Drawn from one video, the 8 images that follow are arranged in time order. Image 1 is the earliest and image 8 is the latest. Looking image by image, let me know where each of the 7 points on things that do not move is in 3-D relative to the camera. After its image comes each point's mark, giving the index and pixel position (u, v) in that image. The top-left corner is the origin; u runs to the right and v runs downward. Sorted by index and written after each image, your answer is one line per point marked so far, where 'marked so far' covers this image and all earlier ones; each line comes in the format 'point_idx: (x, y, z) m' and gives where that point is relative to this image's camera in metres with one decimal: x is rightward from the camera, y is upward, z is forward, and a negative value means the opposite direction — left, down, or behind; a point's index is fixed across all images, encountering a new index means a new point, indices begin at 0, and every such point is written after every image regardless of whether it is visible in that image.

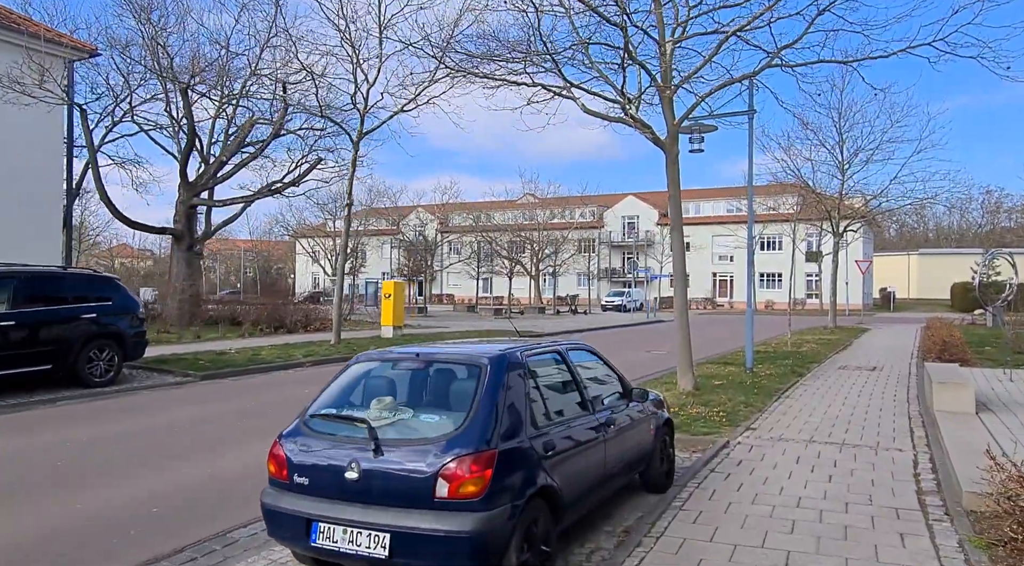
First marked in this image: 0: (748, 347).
0: (+4.5, -1.2, +13.8) m
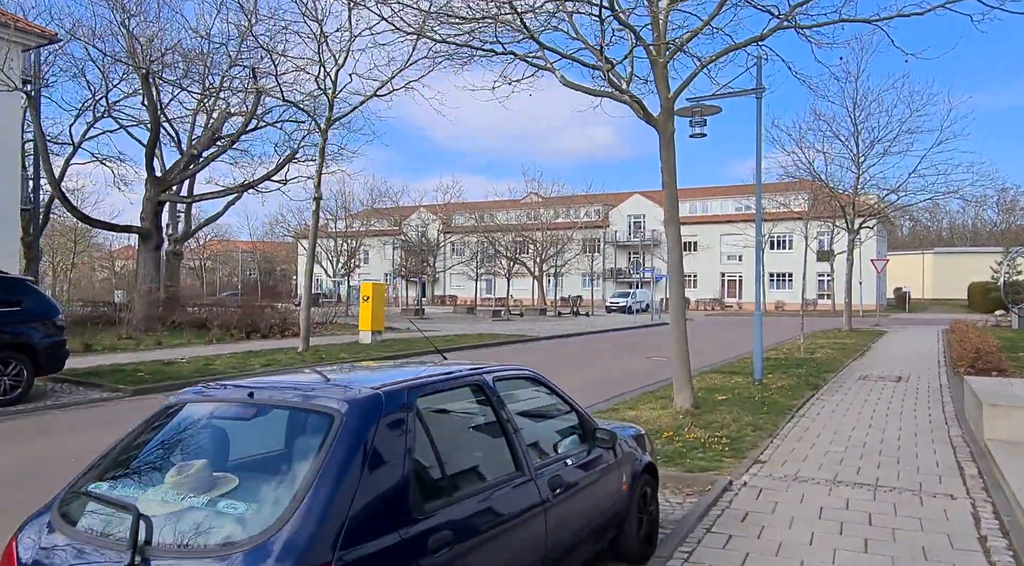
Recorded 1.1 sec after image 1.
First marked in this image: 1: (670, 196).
0: (+4.1, -1.2, +12.3) m
1: (+2.0, +1.1, +9.0) m
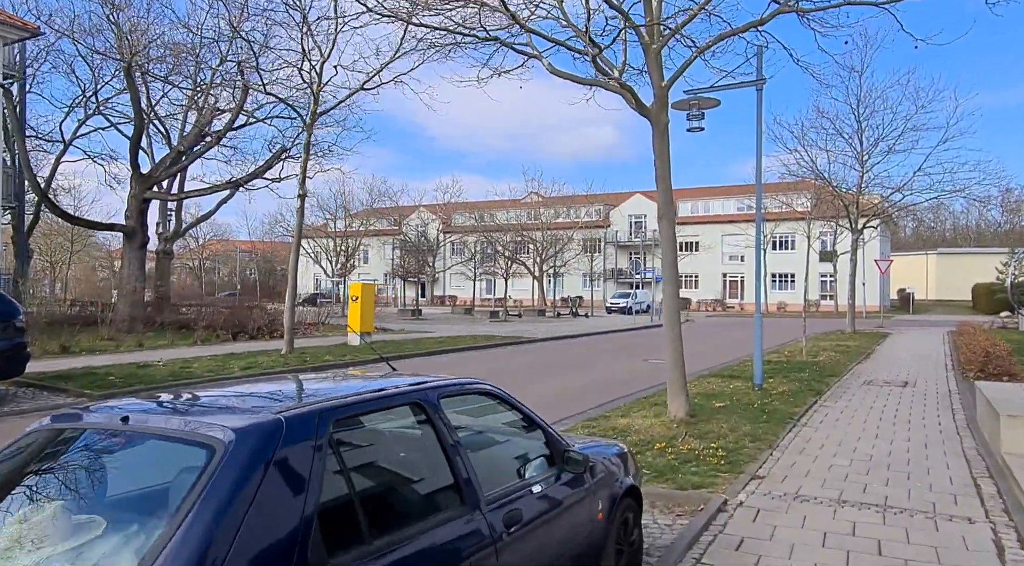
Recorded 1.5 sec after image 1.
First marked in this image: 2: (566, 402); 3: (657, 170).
0: (+4.0, -1.3, +11.7) m
1: (+1.8, +1.1, +8.5) m
2: (+0.9, -2.0, +12.4) m
3: (+1.7, +1.3, +8.5) m
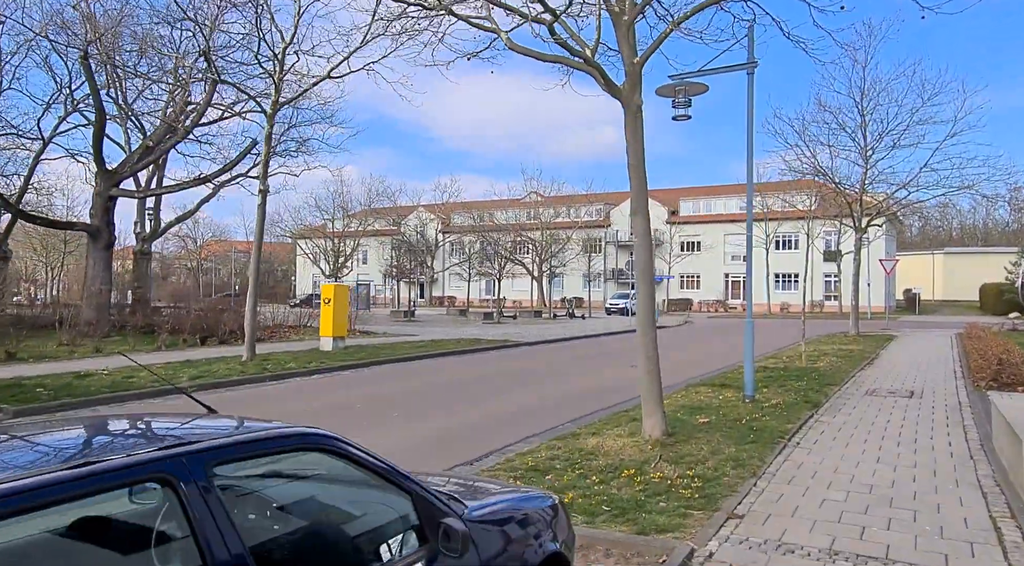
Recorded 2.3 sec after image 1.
0: (+3.5, -1.3, +10.8) m
1: (+1.3, +1.1, +7.5) m
2: (+0.5, -2.1, +11.4) m
3: (+1.2, +1.3, +7.5) m
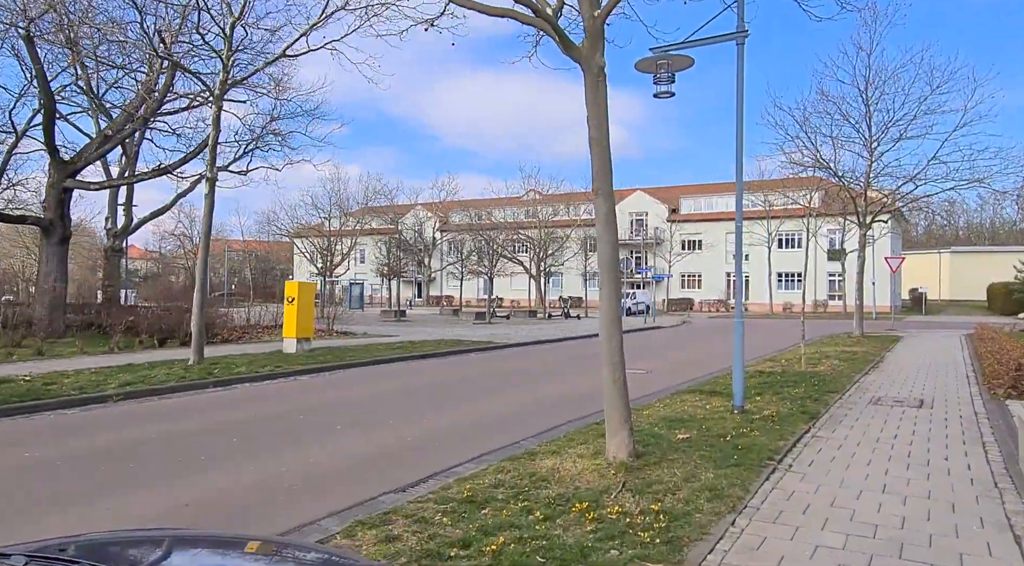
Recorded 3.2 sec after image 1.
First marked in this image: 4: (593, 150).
0: (+3.0, -1.2, +9.6) m
1: (+0.8, +1.1, +6.4) m
2: (0.0, -2.0, +10.3) m
3: (+0.7, +1.3, +6.4) m
4: (+0.7, +1.2, +6.4) m
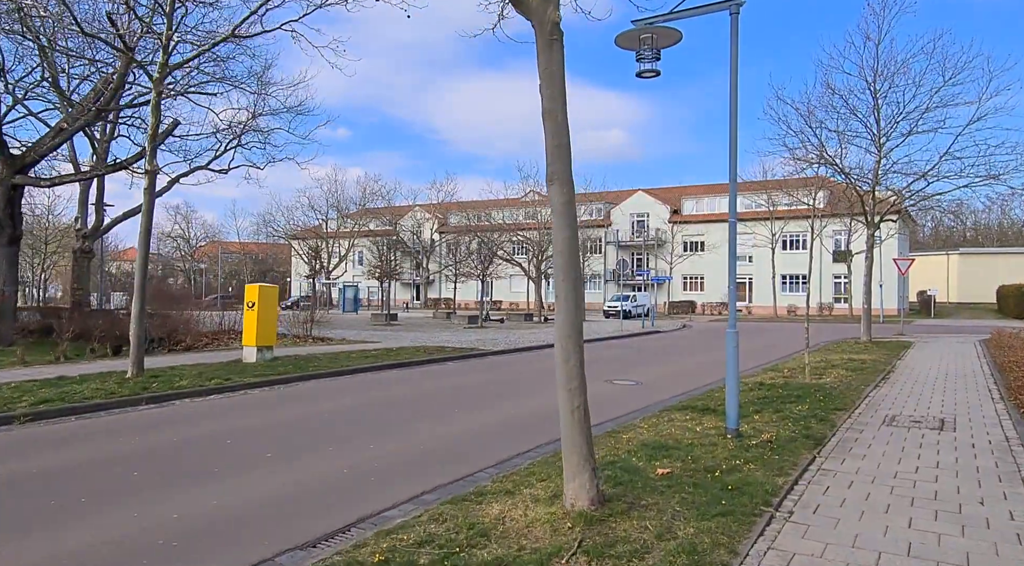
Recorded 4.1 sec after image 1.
0: (+2.6, -1.3, +8.4) m
1: (+0.3, +1.1, +5.2) m
2: (-0.5, -2.1, +9.1) m
3: (+0.2, +1.3, +5.2) m
4: (+0.2, +1.1, +5.2) m
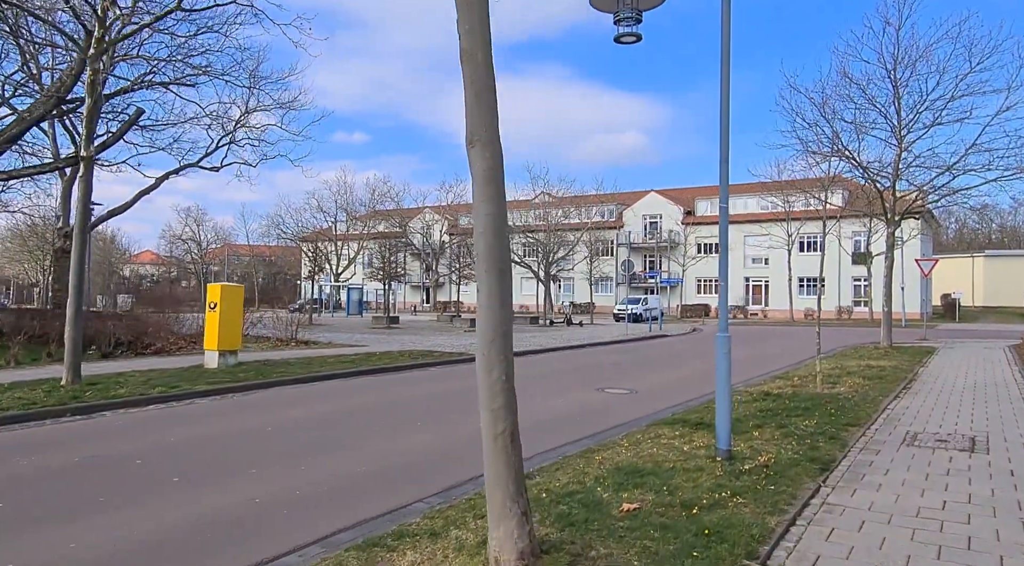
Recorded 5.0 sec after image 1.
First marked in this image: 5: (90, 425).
0: (+2.1, -1.2, +7.2) m
1: (-0.2, +1.2, +4.0) m
2: (-0.9, -2.0, +7.9) m
3: (-0.3, +1.3, +4.0) m
4: (-0.3, +1.2, +4.1) m
5: (-5.2, -1.7, +9.0) m
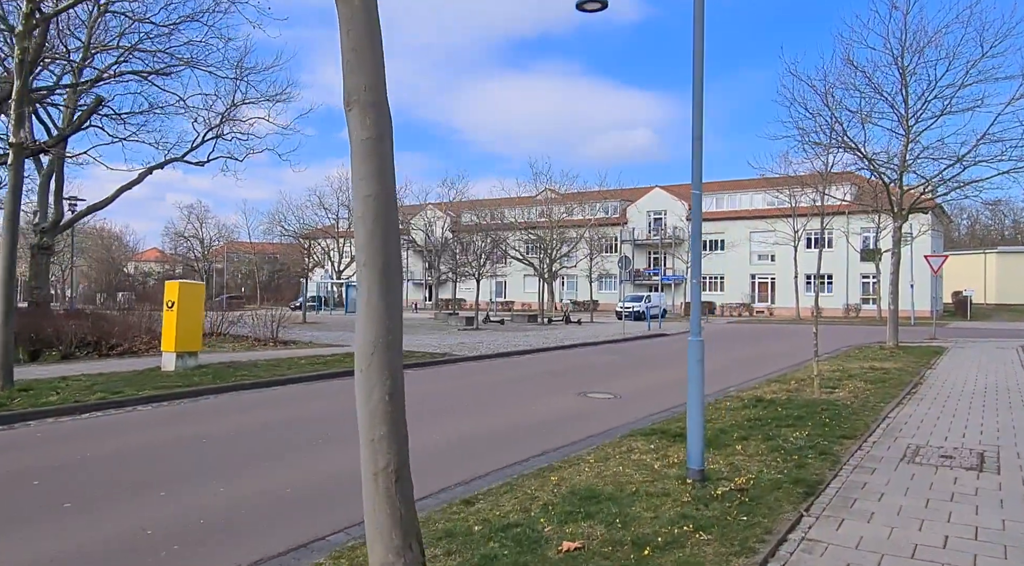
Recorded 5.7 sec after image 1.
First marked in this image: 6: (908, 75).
0: (+1.6, -1.2, +6.4) m
1: (-0.7, +1.2, +3.2) m
2: (-1.4, -2.0, +7.1) m
3: (-0.8, +1.4, +3.2) m
4: (-0.8, +1.2, +3.3) m
5: (-5.7, -1.7, +8.2) m
6: (+10.8, +5.7, +19.7) m
